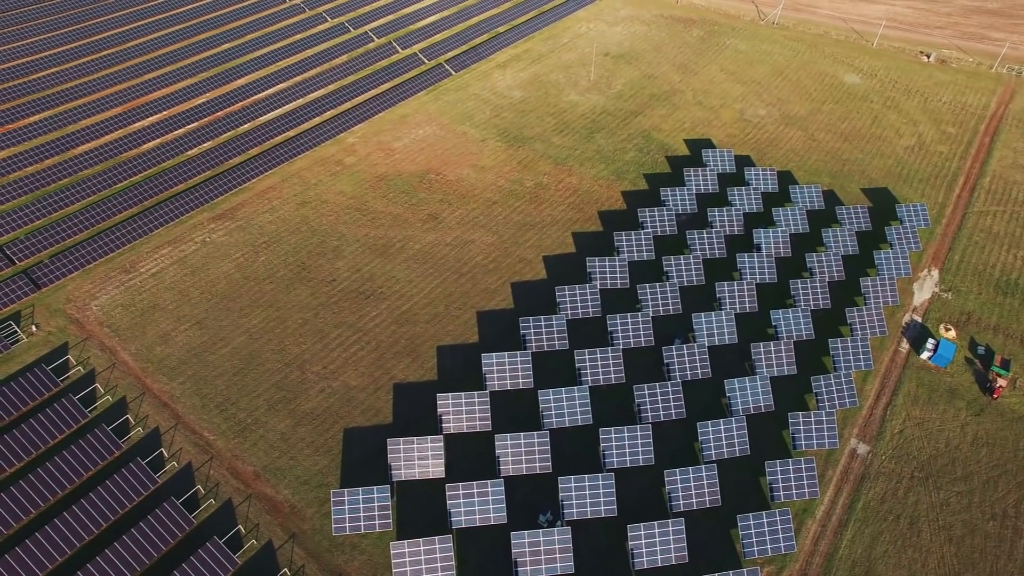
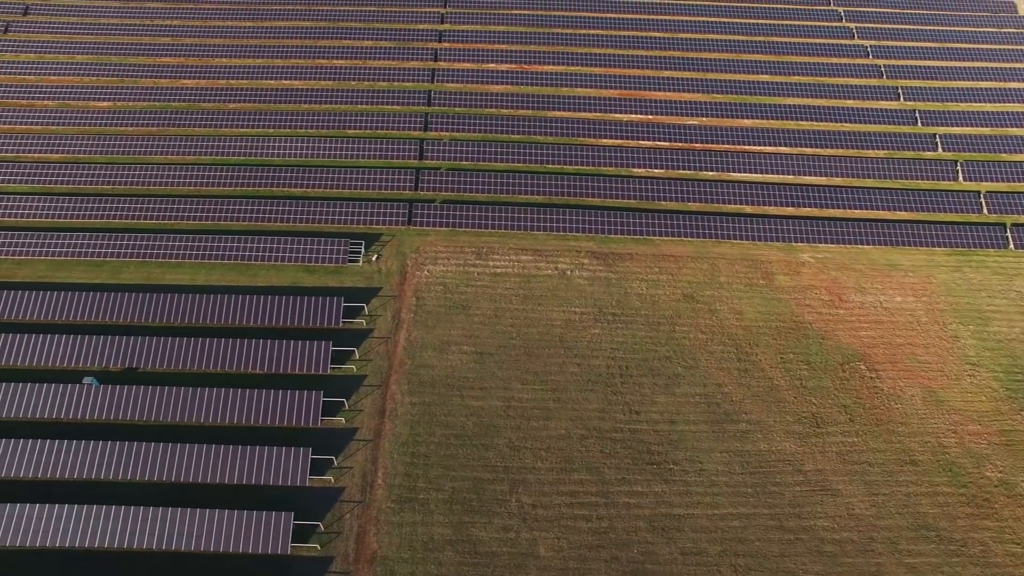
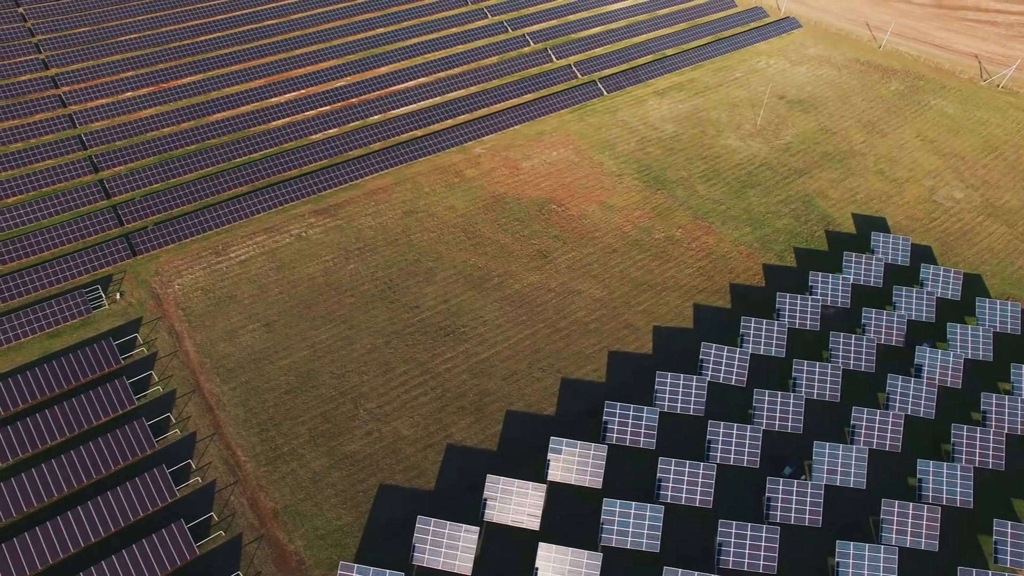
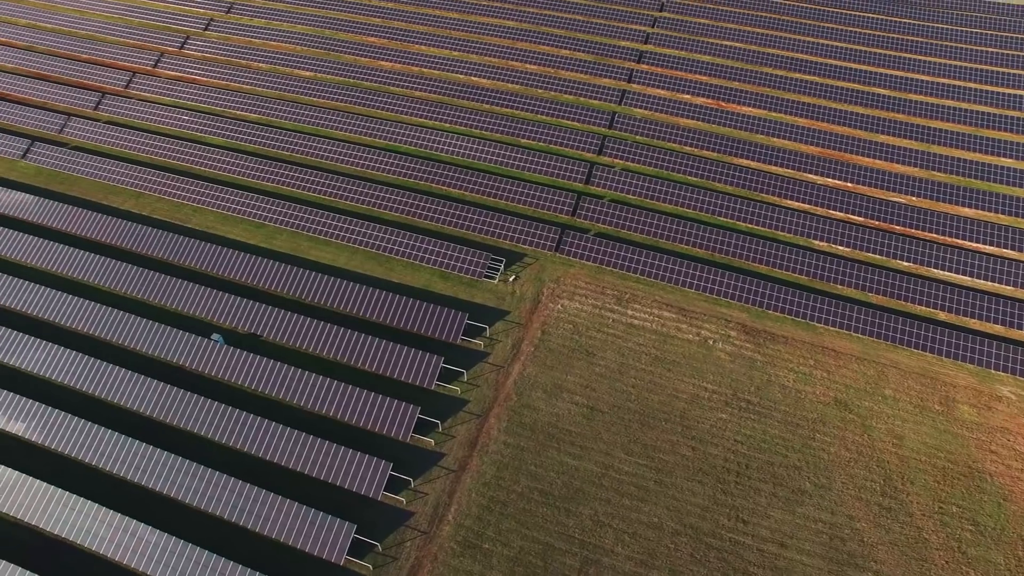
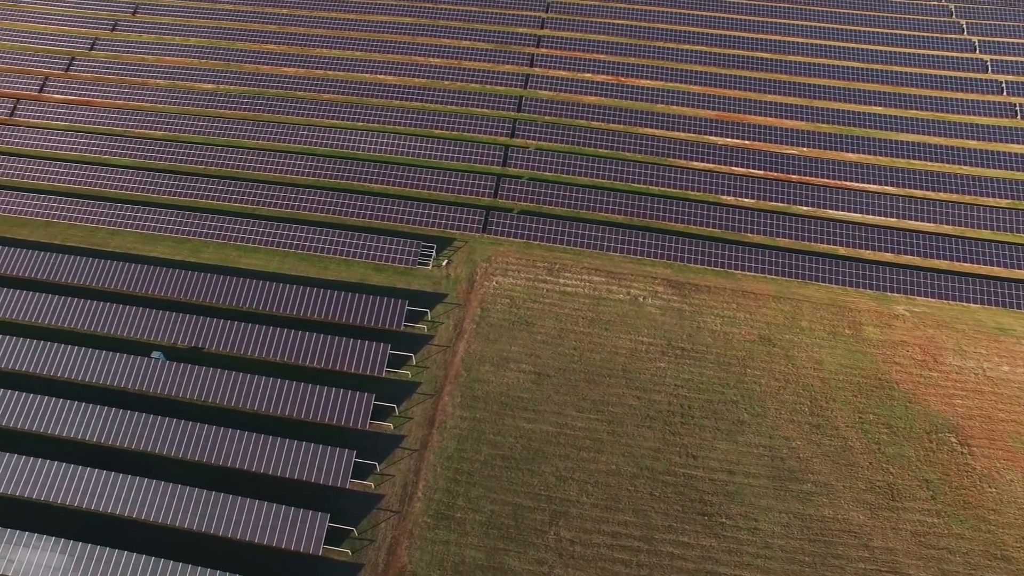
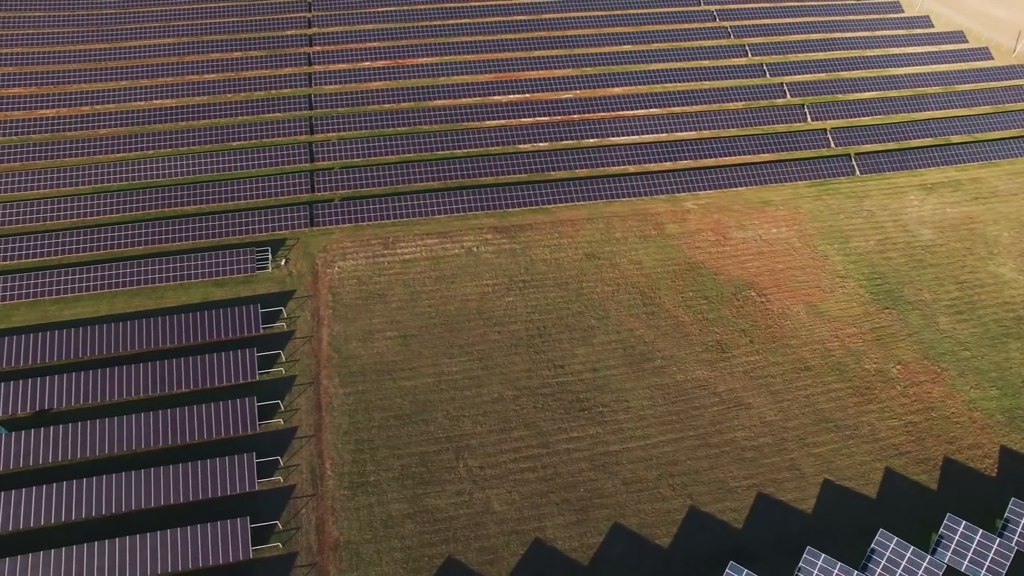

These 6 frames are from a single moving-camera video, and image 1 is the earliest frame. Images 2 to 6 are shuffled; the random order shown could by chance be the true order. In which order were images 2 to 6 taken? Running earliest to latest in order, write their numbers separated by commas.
3, 6, 2, 5, 4
